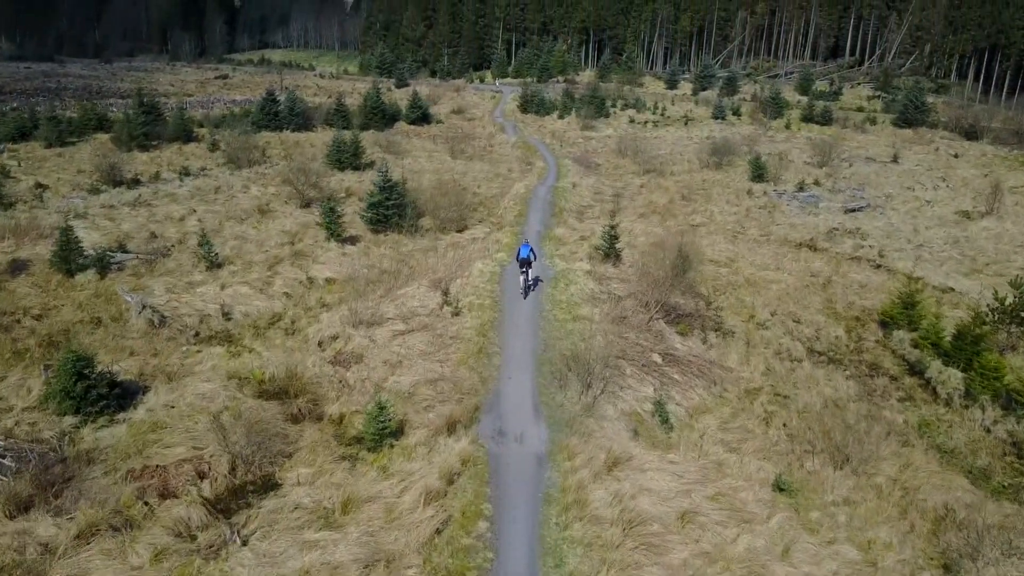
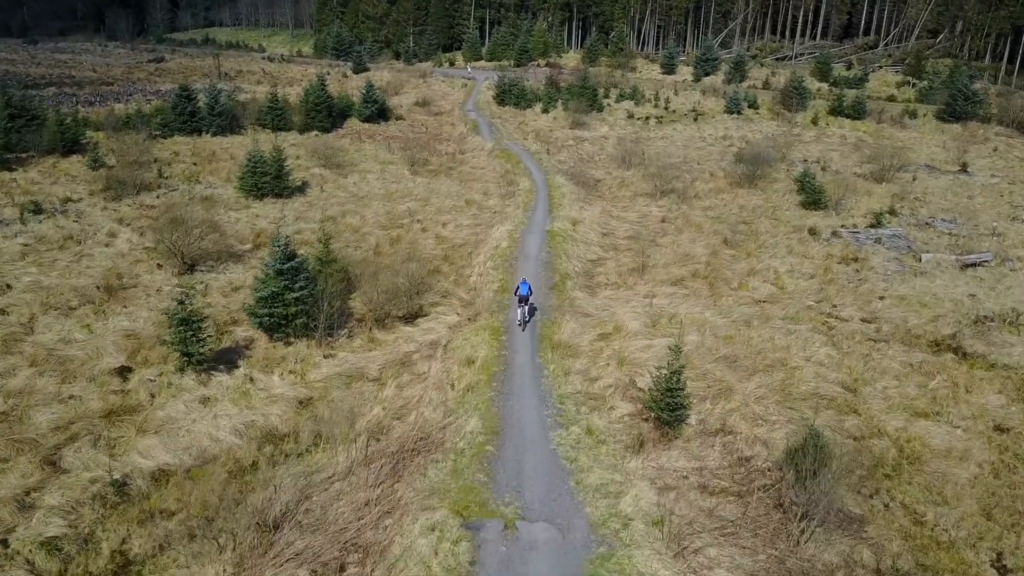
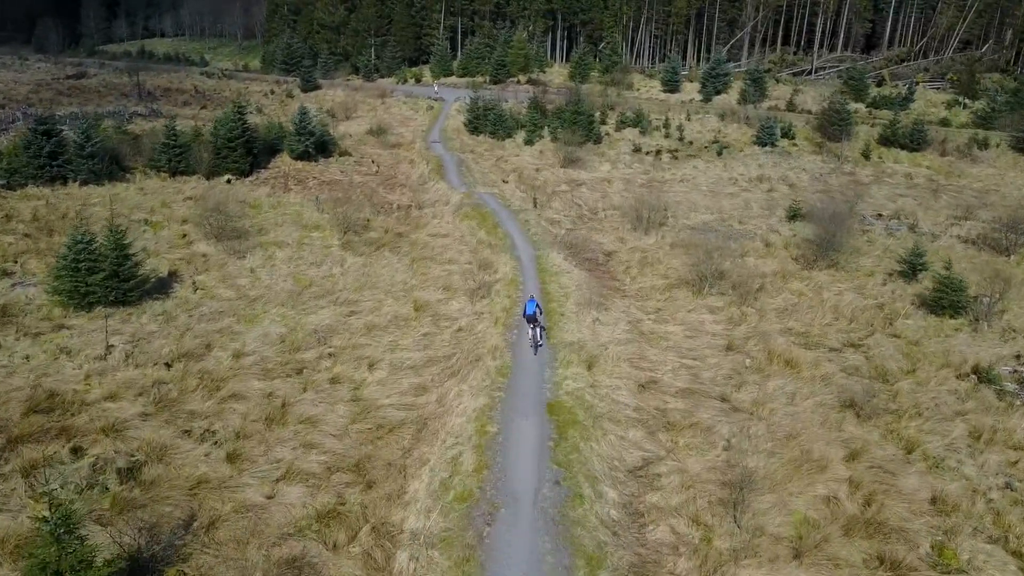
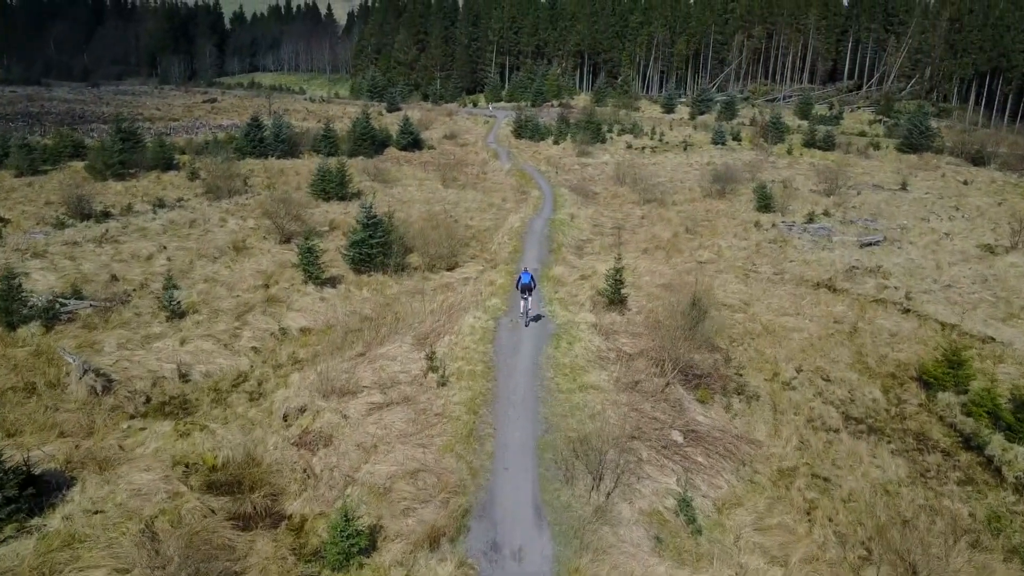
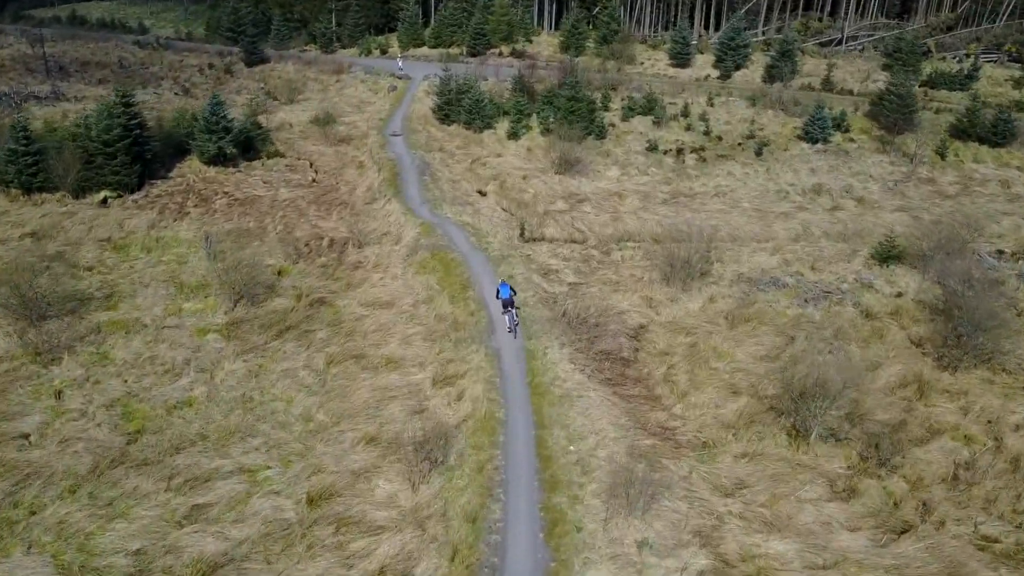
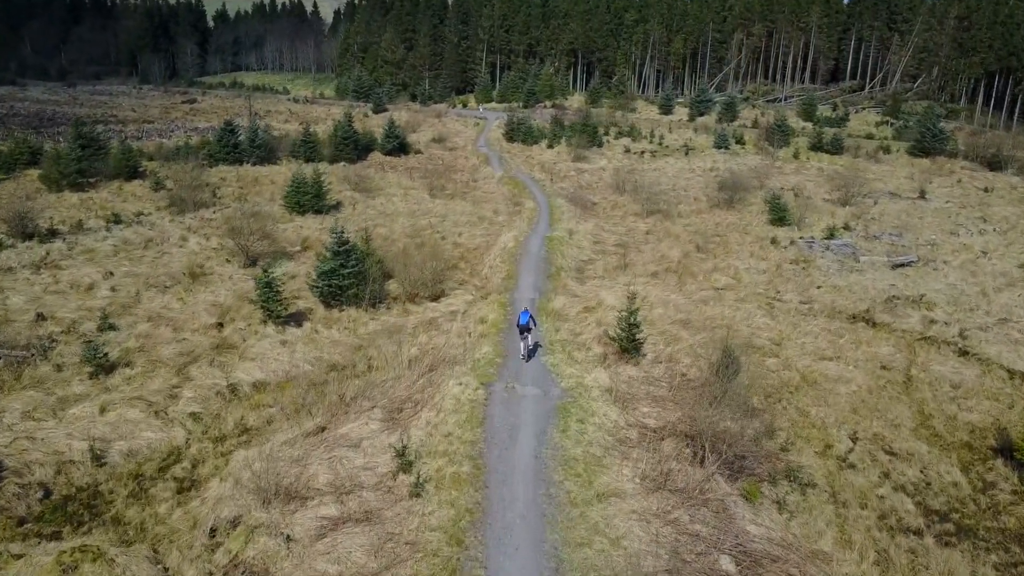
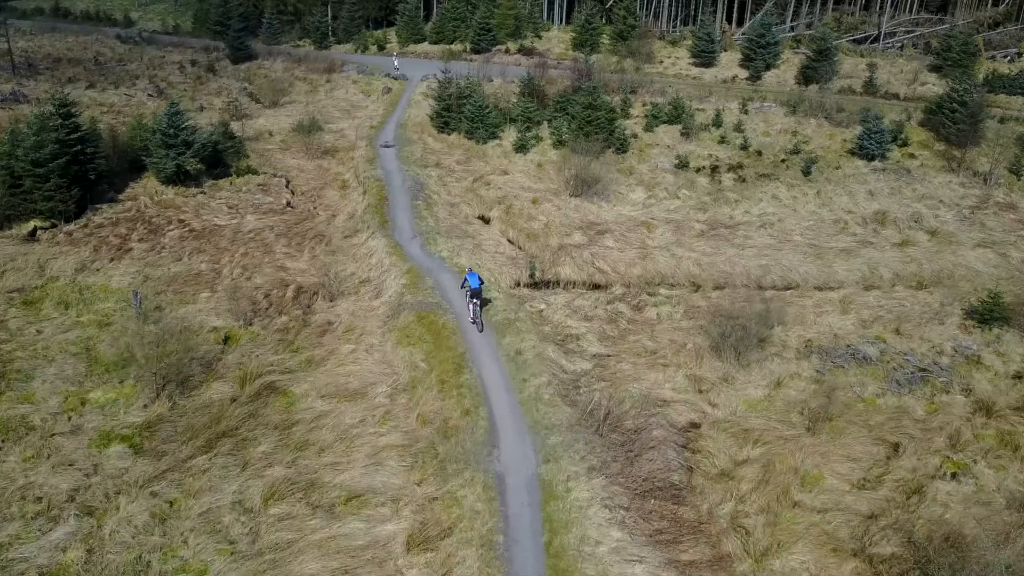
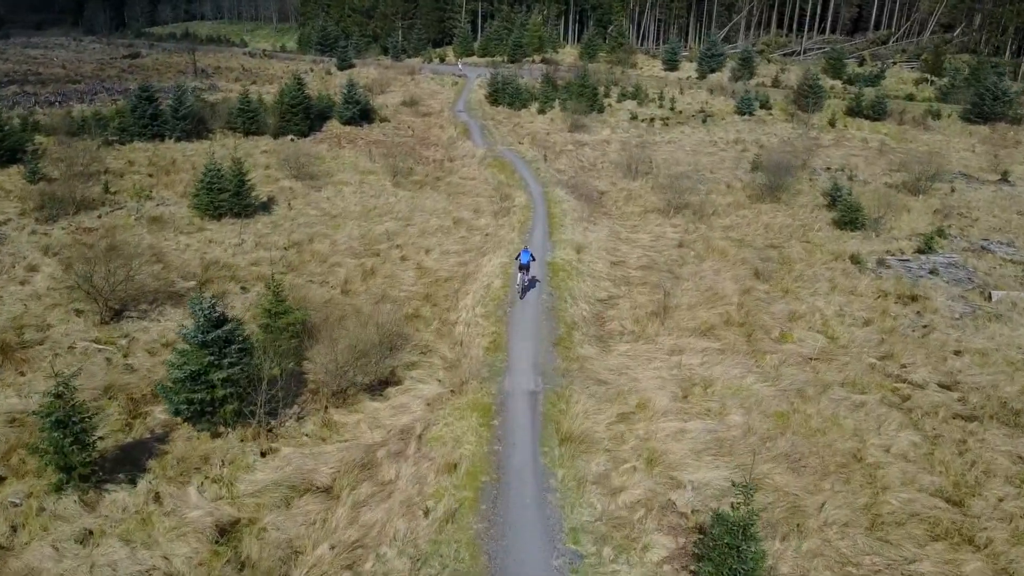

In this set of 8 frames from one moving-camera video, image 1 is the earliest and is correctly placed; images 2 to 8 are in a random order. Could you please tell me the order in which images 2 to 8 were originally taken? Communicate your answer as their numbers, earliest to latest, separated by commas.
4, 6, 2, 8, 3, 5, 7
